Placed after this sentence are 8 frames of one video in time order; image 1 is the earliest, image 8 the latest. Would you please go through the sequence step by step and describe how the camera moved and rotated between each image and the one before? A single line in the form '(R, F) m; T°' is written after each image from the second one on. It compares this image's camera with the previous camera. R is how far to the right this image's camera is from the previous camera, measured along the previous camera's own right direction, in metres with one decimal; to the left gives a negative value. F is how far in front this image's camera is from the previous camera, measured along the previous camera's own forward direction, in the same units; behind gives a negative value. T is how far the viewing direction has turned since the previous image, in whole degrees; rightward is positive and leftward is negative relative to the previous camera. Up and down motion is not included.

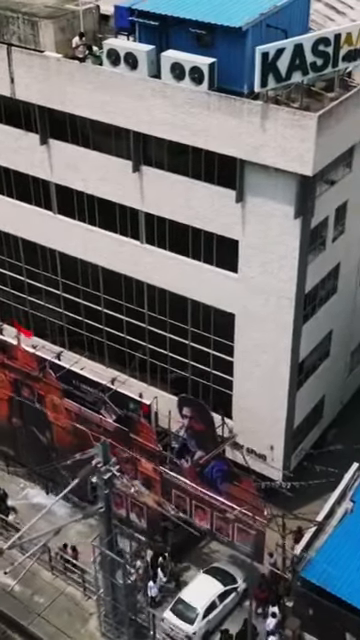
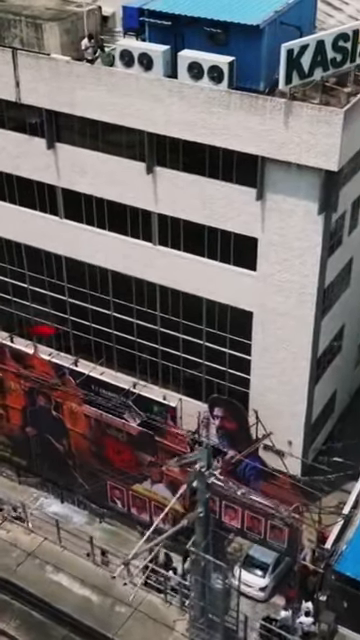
(-2.3, +0.2) m; +4°
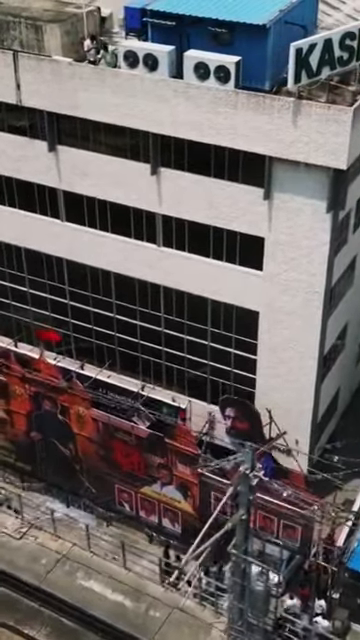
(-1.0, +0.1) m; +2°
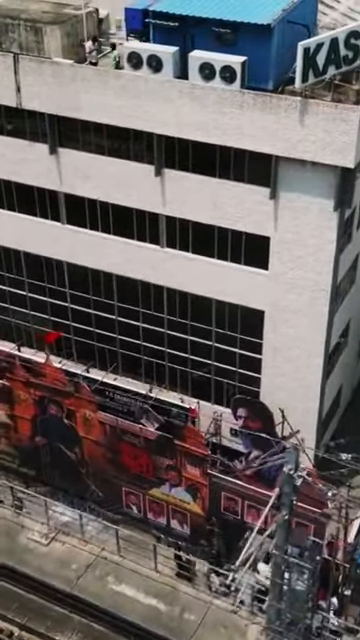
(-1.0, +0.1) m; +2°
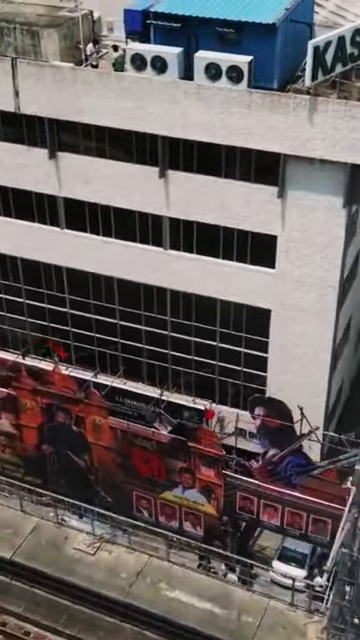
(-1.7, +0.1) m; +3°
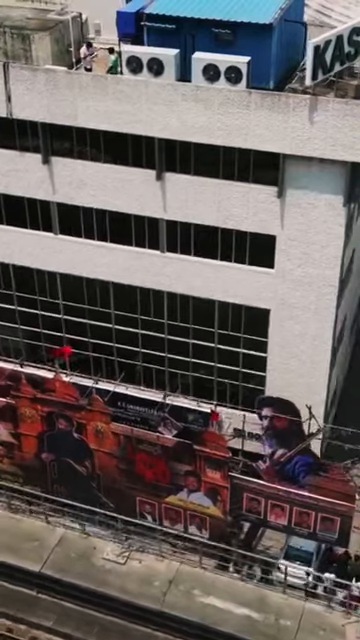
(-1.2, +0.2) m; +3°
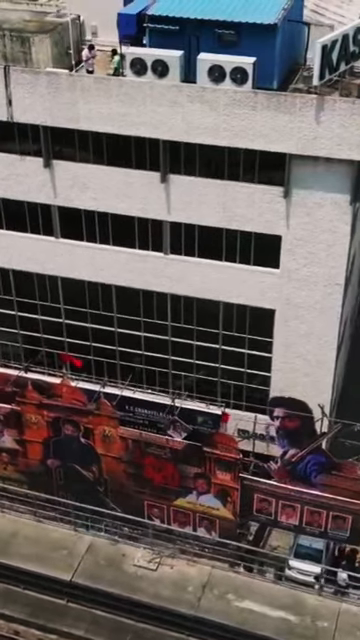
(-1.1, +0.1) m; +2°
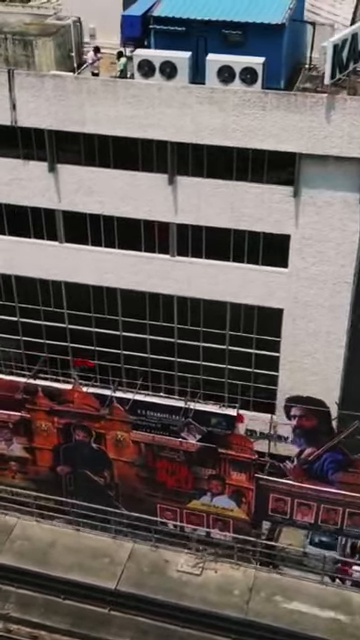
(-1.4, +0.1) m; +2°
